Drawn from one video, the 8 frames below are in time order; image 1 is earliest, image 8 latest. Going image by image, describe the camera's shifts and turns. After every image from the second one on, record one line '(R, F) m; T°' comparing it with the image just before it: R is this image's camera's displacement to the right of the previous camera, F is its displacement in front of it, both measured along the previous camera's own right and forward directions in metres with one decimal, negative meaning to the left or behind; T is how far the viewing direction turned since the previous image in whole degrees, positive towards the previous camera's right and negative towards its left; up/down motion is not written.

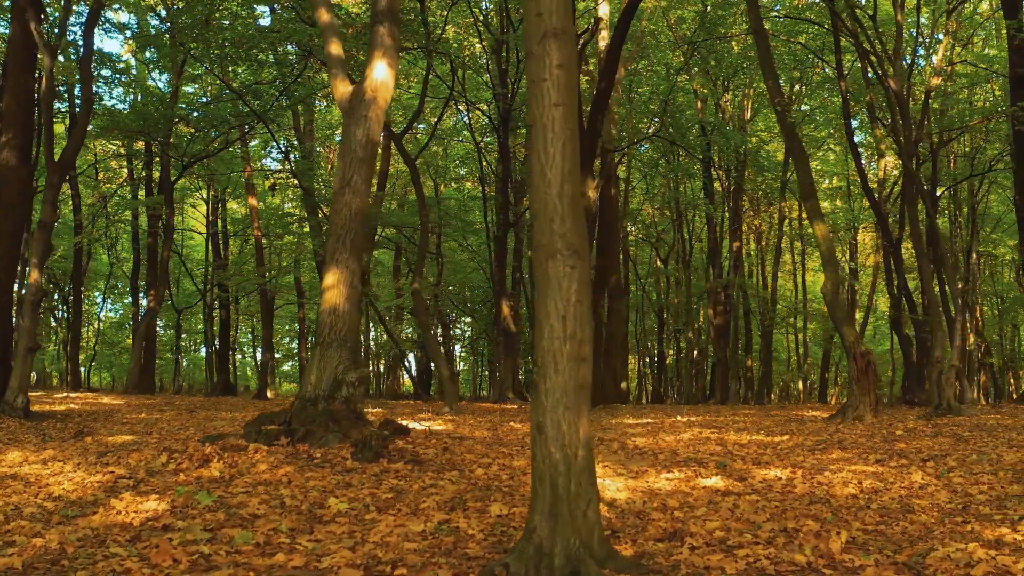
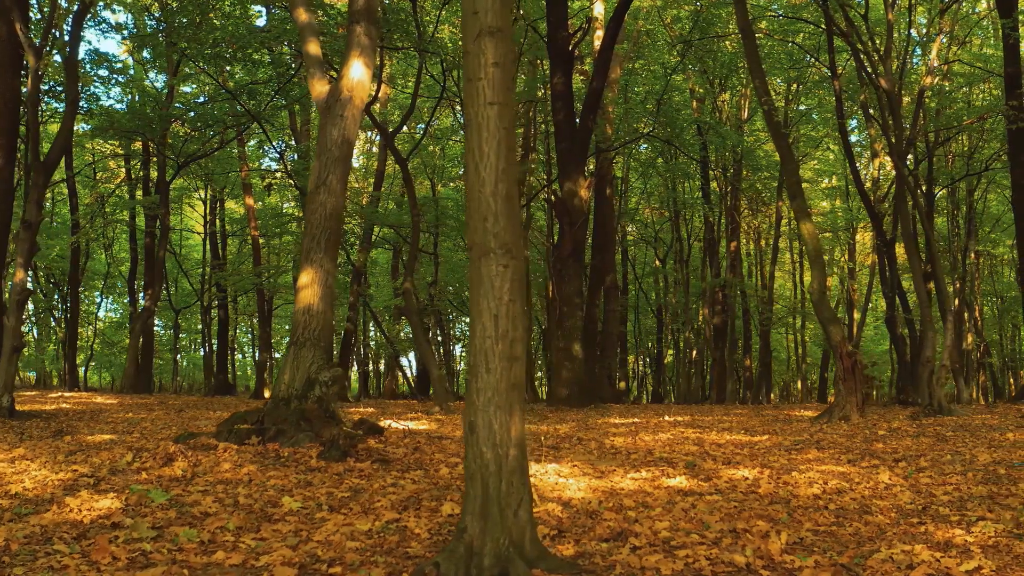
(+0.3, 0.0) m; 0°
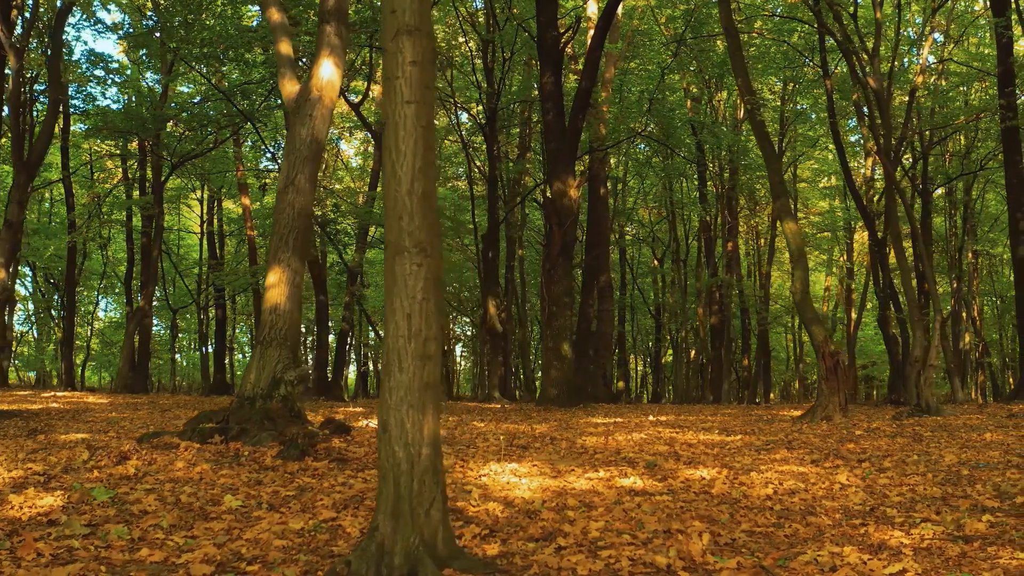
(+0.4, 0.0) m; 0°
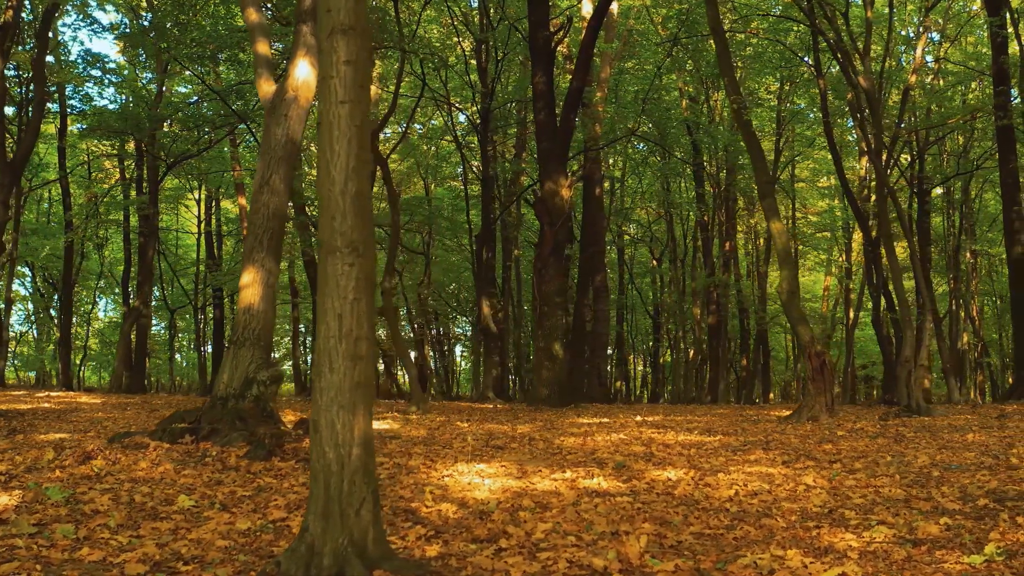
(+0.3, 0.0) m; 0°
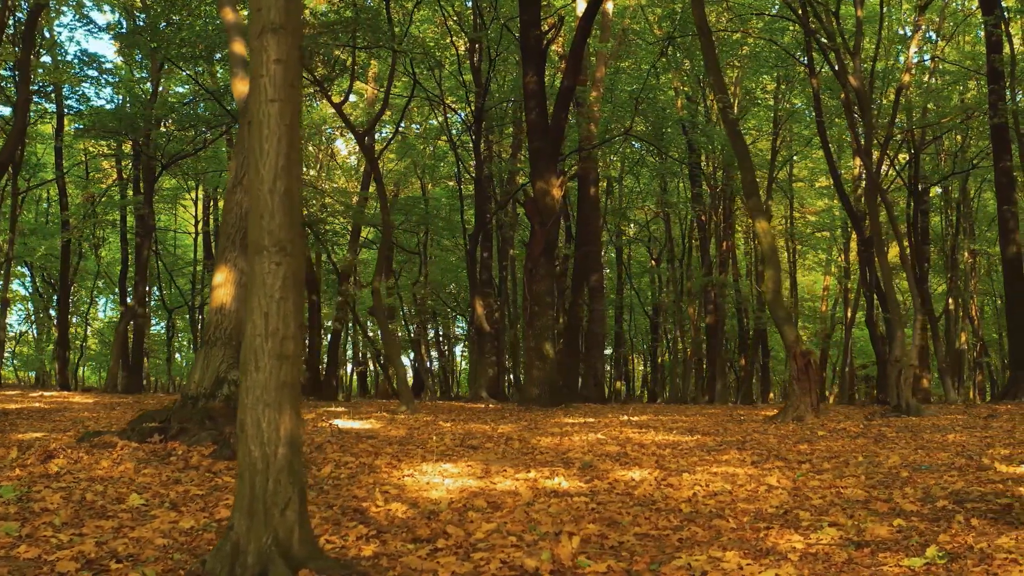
(+0.3, 0.0) m; 0°
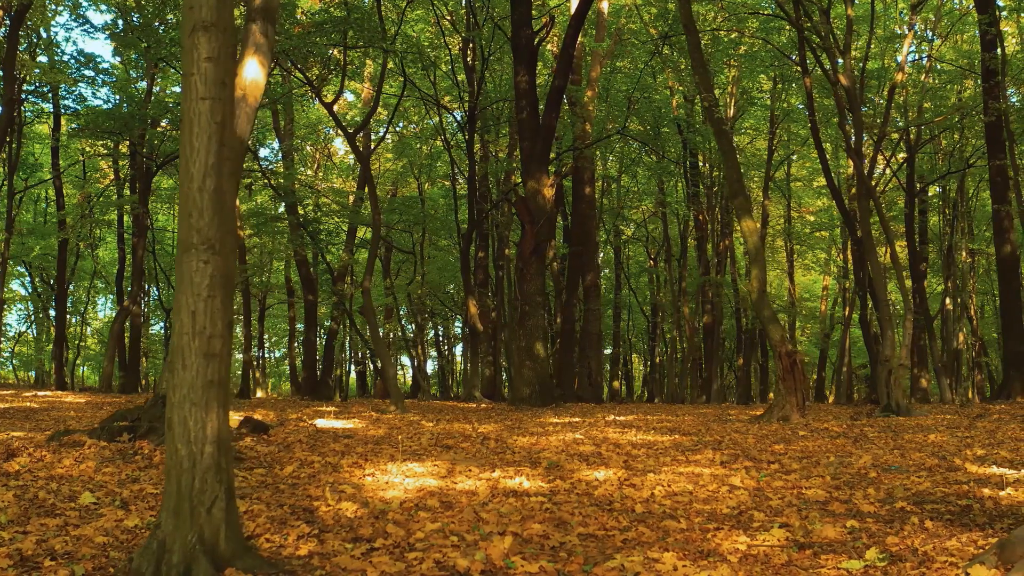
(+0.3, 0.0) m; 0°
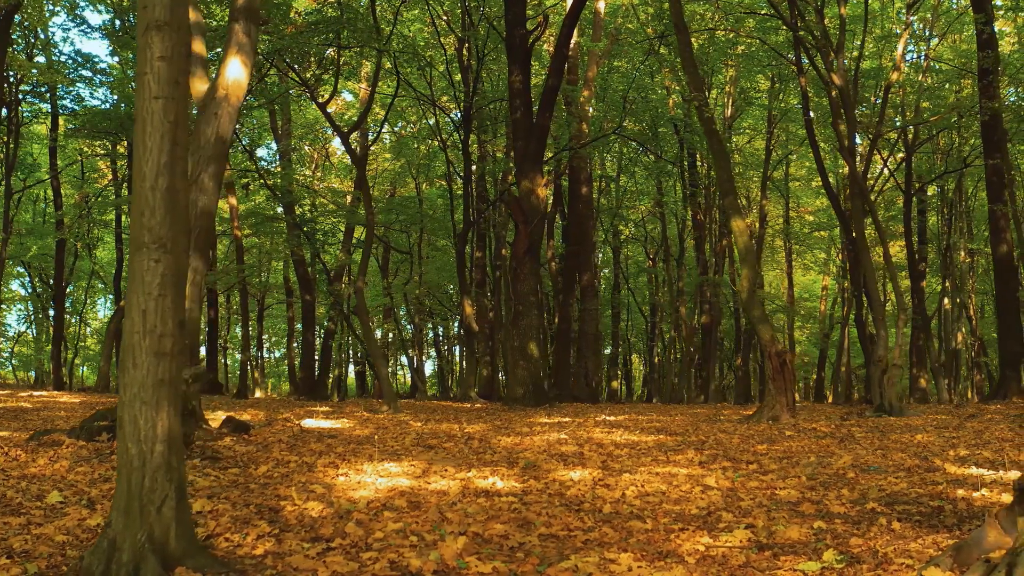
(+0.2, 0.0) m; 0°
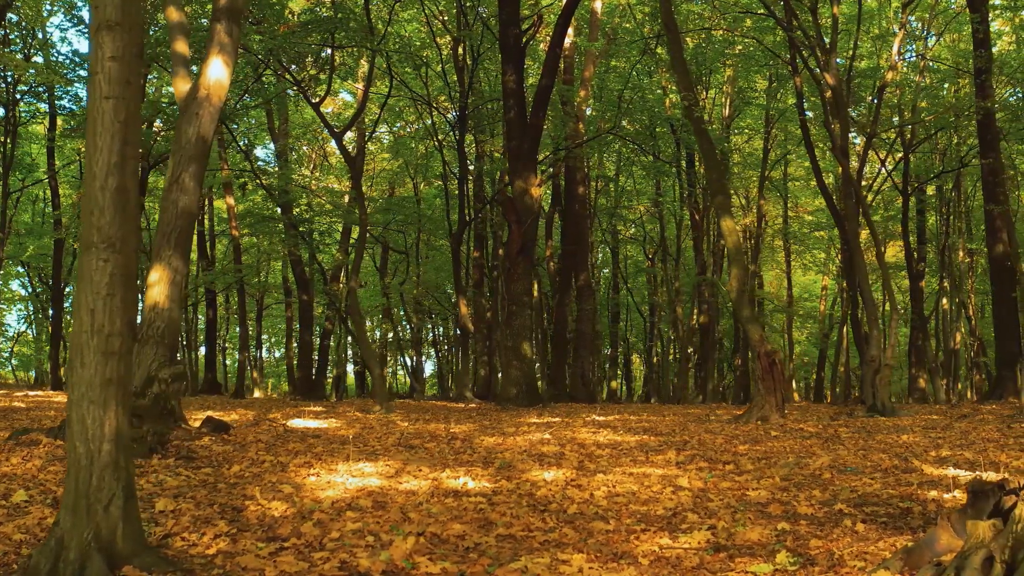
(+0.2, 0.0) m; 0°
